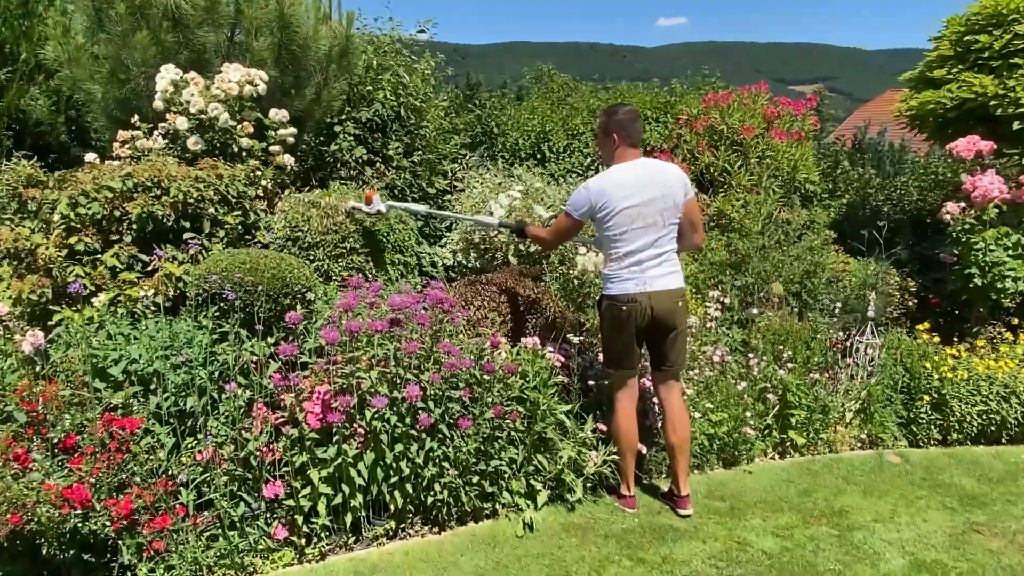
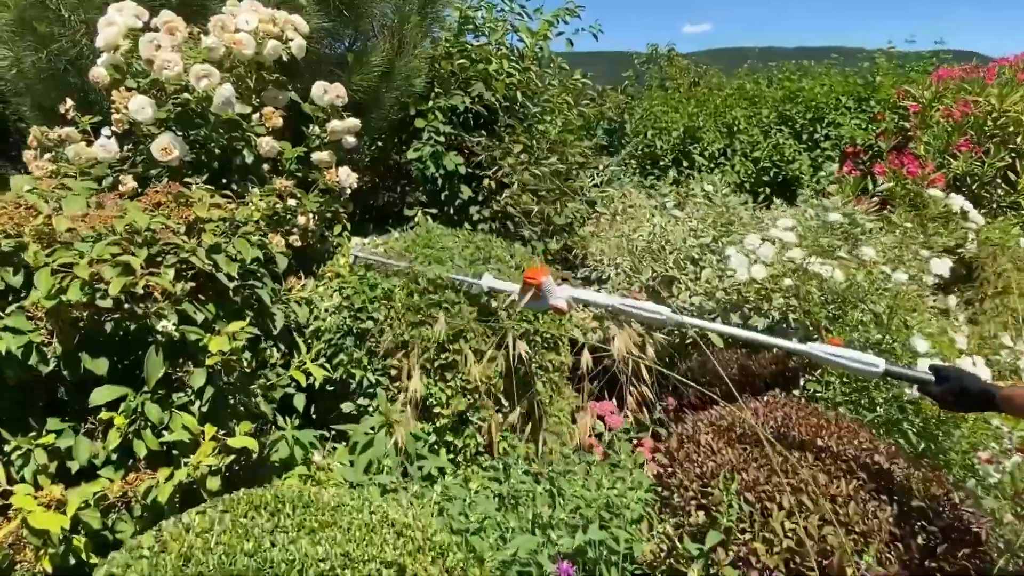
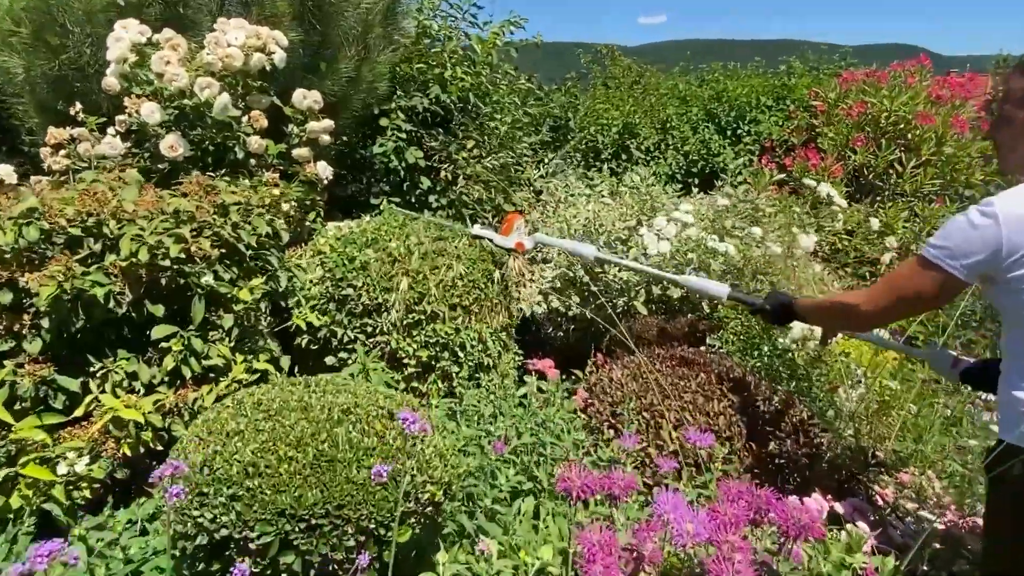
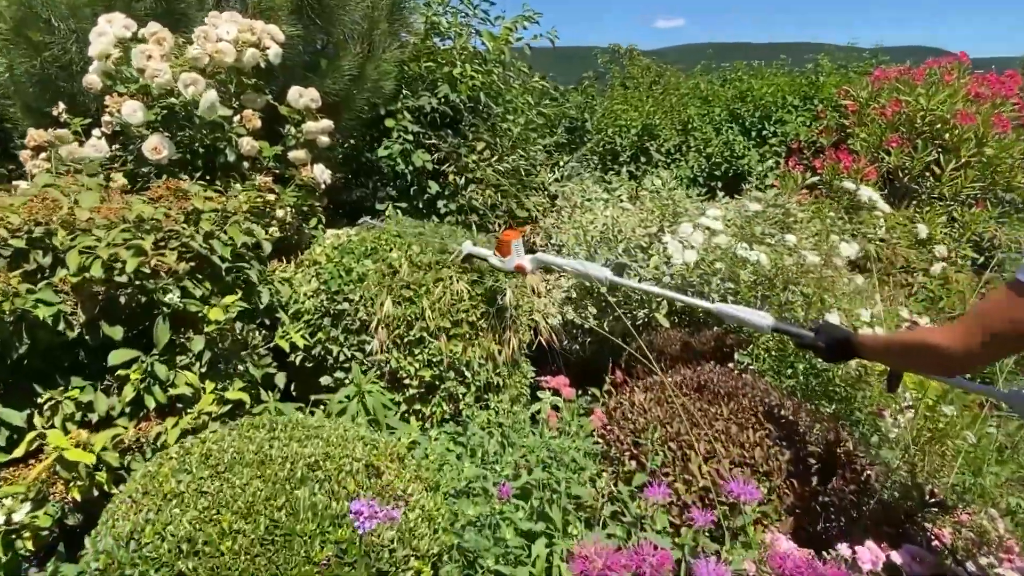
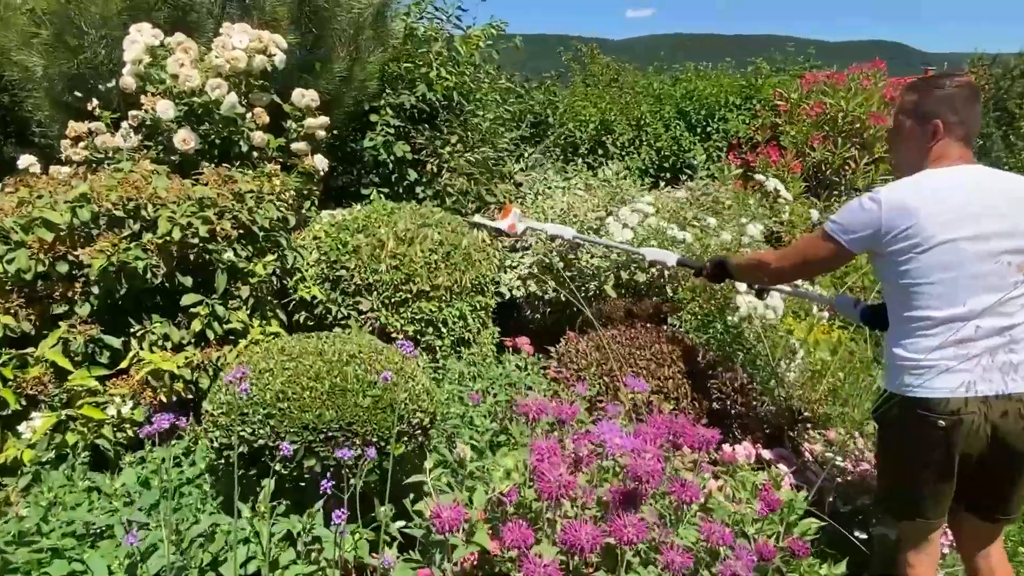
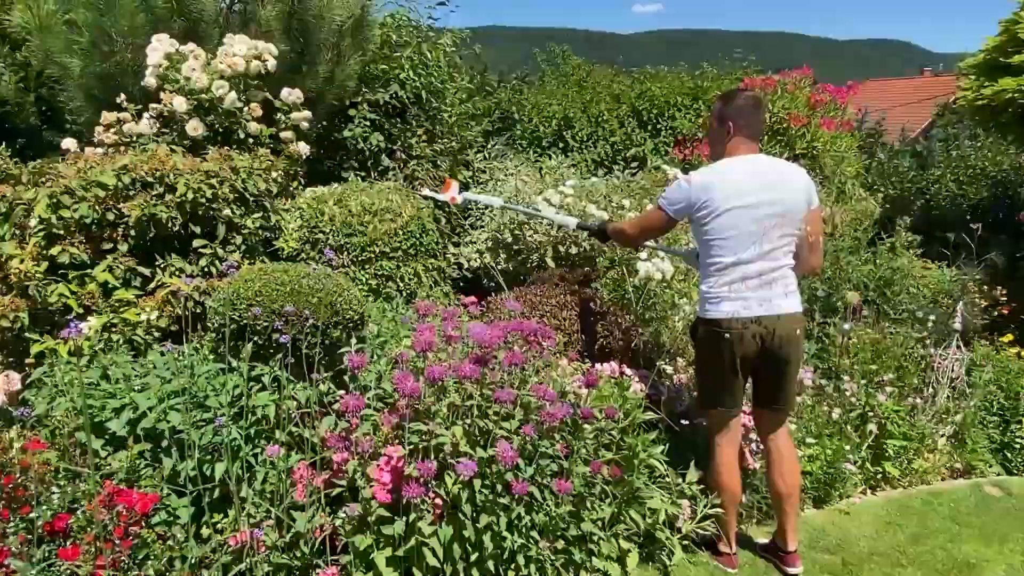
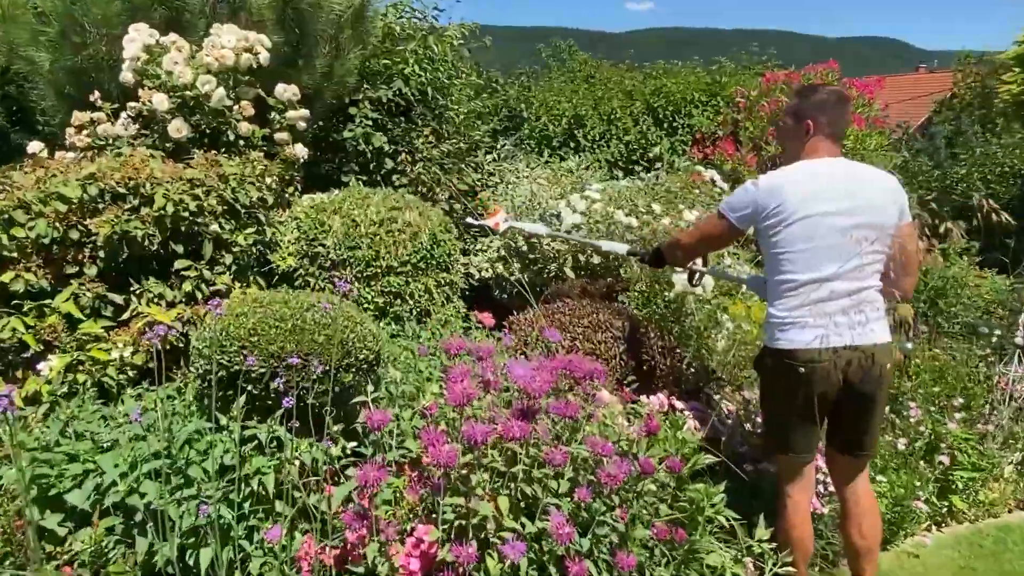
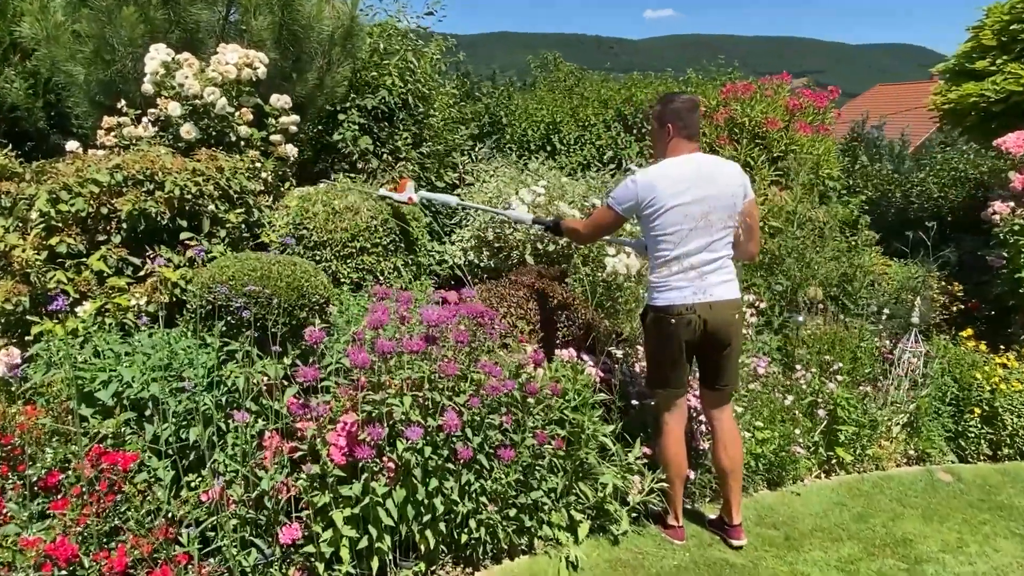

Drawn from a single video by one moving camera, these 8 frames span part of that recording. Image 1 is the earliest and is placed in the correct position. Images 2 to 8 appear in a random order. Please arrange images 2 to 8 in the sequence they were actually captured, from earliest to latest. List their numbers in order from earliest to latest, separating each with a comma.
8, 6, 7, 5, 3, 4, 2
